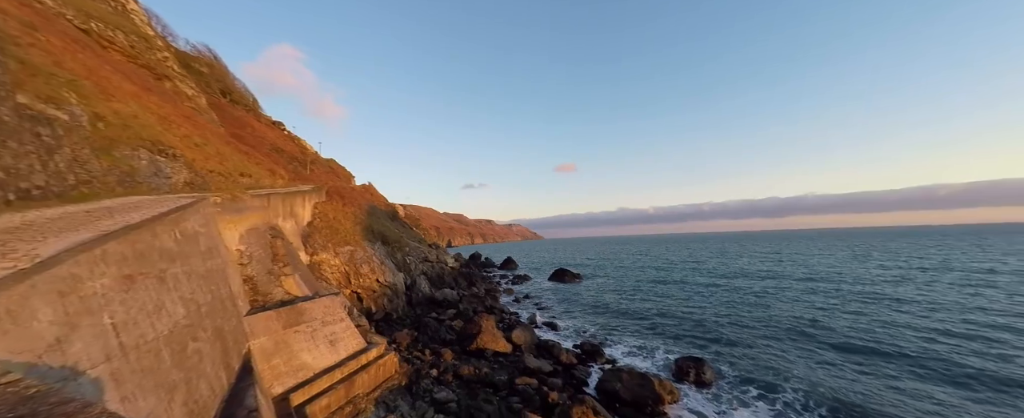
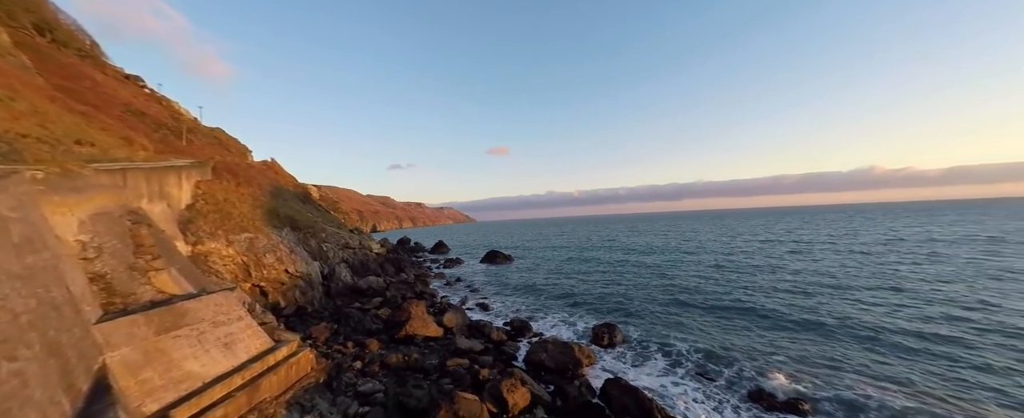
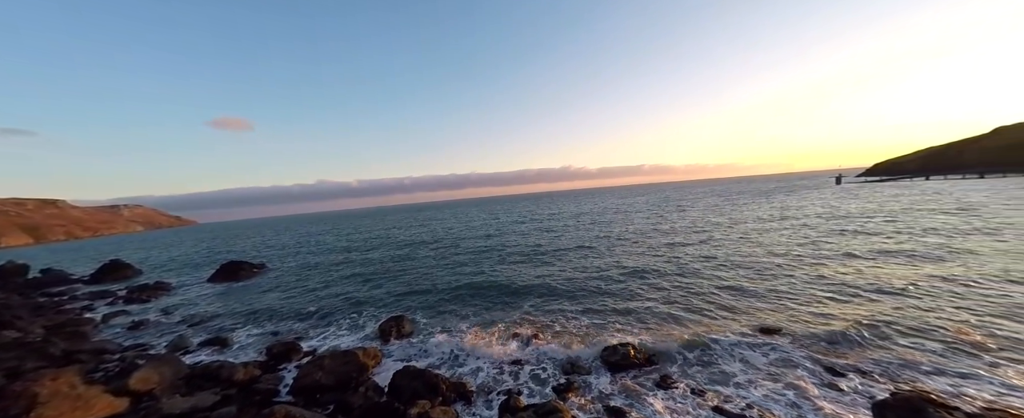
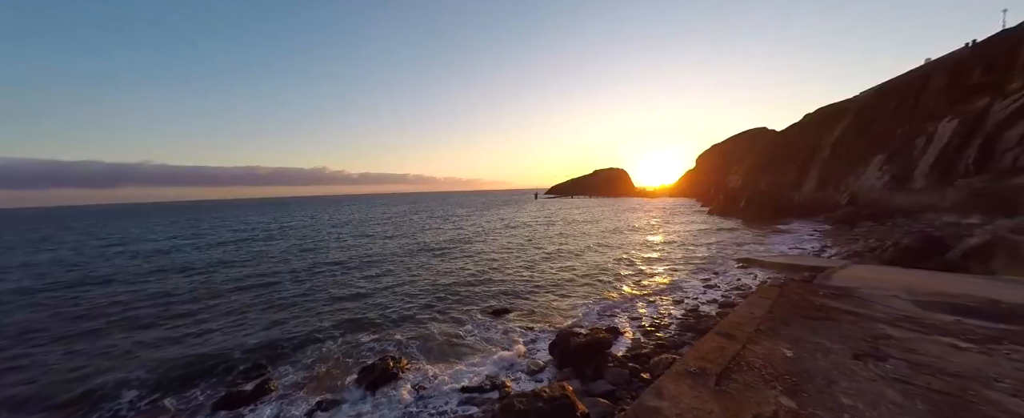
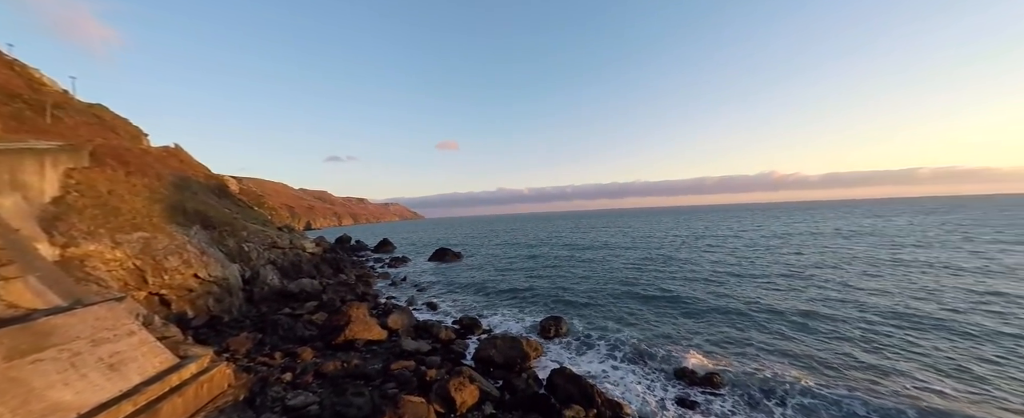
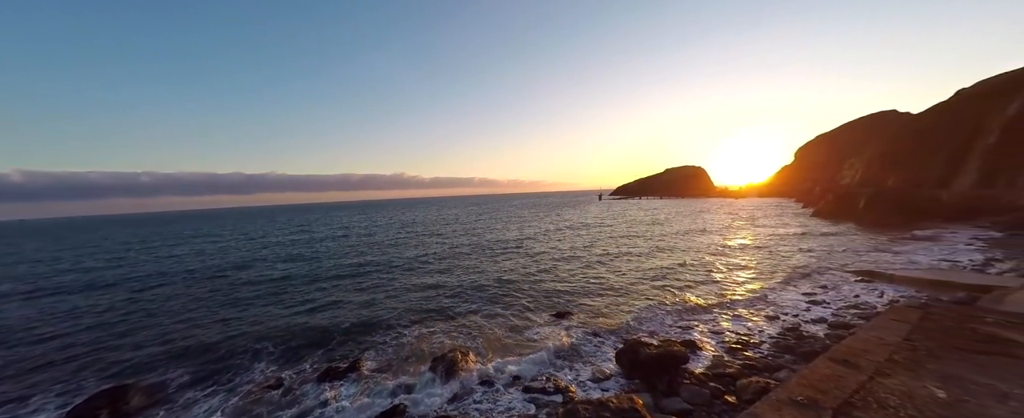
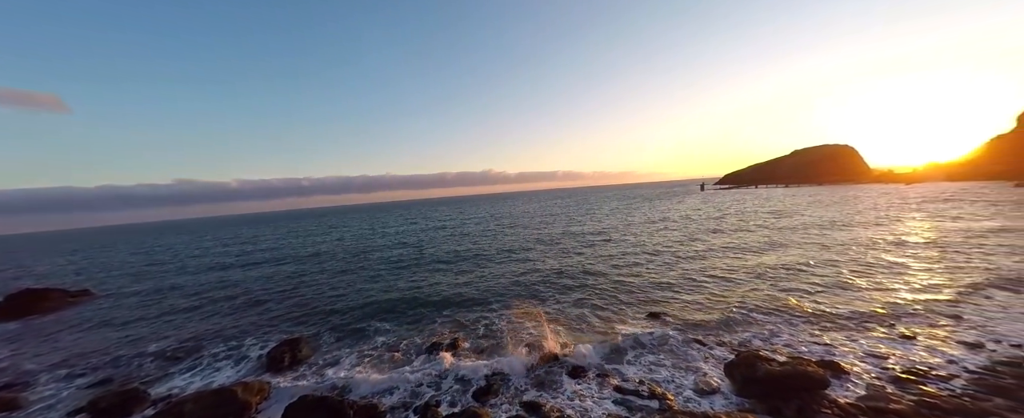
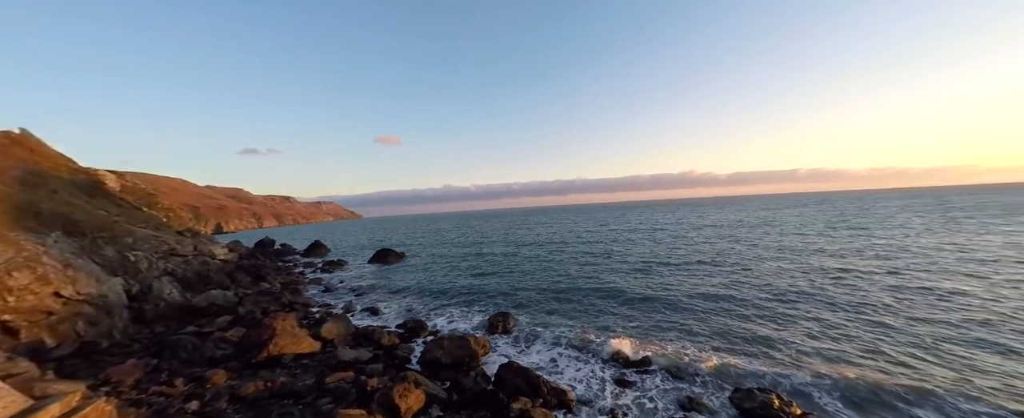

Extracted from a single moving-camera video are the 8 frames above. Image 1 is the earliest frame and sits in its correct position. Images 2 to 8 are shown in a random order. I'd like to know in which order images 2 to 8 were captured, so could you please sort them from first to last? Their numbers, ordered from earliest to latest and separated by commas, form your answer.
2, 5, 8, 3, 7, 6, 4
